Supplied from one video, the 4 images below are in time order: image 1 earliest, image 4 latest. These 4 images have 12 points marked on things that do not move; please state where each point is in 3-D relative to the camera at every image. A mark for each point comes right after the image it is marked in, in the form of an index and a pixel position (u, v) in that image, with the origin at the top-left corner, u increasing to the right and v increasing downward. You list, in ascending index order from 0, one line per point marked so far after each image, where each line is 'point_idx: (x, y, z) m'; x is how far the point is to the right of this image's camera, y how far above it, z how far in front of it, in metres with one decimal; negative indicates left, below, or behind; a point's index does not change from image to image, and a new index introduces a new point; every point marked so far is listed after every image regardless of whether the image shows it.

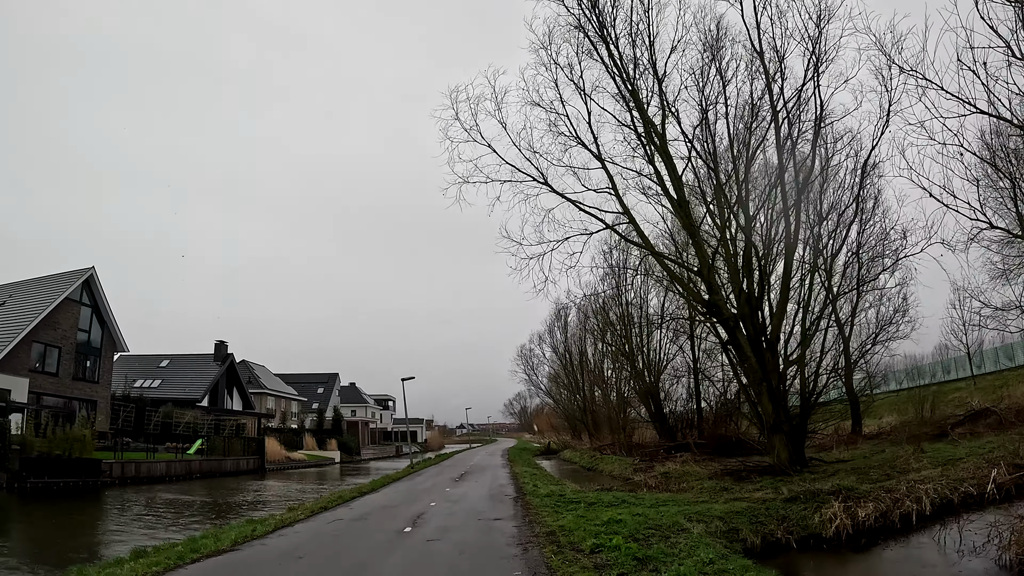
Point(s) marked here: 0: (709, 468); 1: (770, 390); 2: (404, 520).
0: (+5.5, -4.8, +17.0) m
1: (+5.5, -2.1, +13.3) m
2: (-1.5, -3.2, +8.5) m
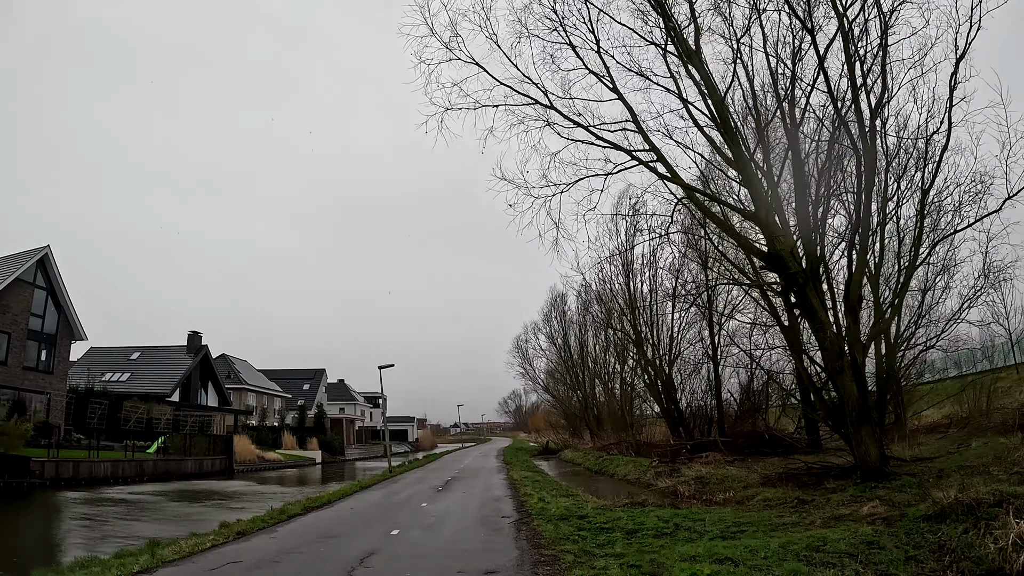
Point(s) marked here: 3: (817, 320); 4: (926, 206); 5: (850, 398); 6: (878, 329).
0: (+5.4, -4.0, +13.9) m
1: (+5.5, -1.3, +10.2) m
2: (-1.5, -2.3, +5.3) m
3: (+5.1, -0.5, +10.4) m
4: (+8.2, +1.6, +12.3) m
5: (+5.5, -1.8, +10.1) m
6: (+6.1, -0.7, +10.5) m
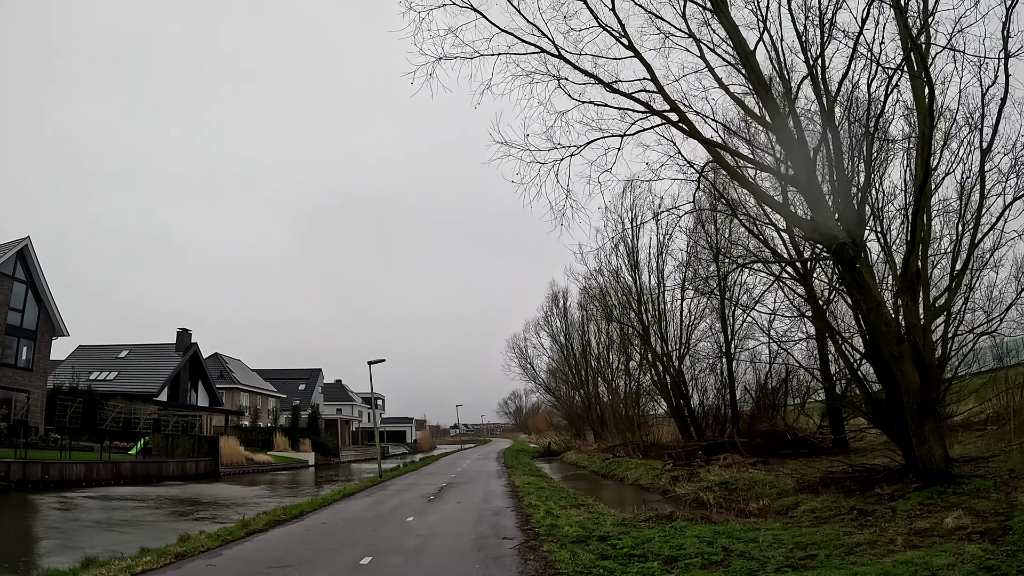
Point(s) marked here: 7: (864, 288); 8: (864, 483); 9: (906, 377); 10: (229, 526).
0: (+5.4, -3.7, +12.4) m
1: (+5.5, -0.9, +8.7) m
2: (-1.4, -2.0, +3.9) m
3: (+5.1, -0.2, +8.9) m
4: (+8.2, +1.9, +10.9) m
5: (+5.5, -1.5, +8.7) m
6: (+6.2, -0.4, +9.0) m
7: (+5.0, -0.1, +8.9) m
8: (+5.8, -3.3, +10.4) m
9: (+5.4, -1.3, +8.6) m
10: (-4.9, -4.1, +10.7) m
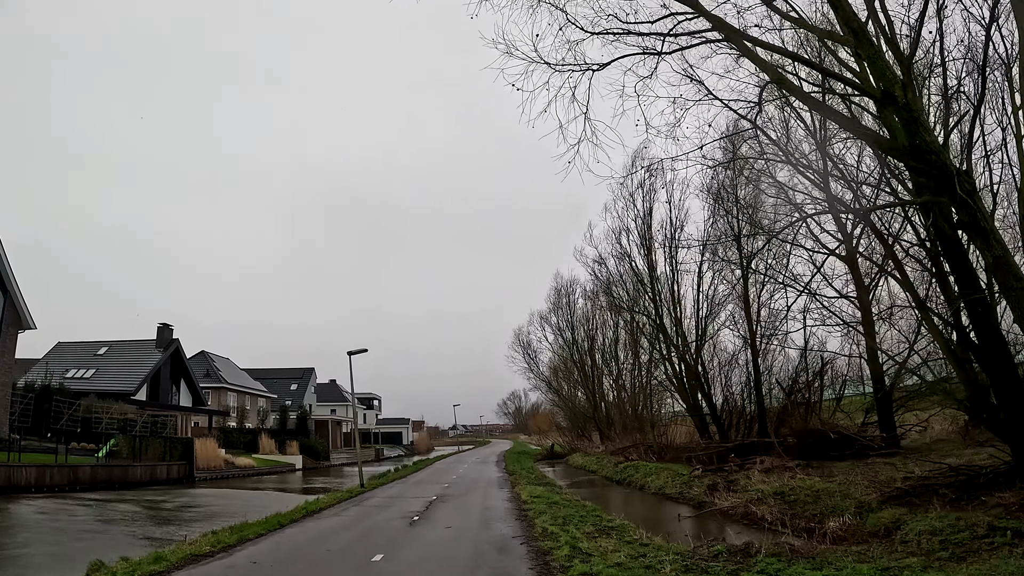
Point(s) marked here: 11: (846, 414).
0: (+5.5, -3.2, +10.1) m
1: (+5.6, -0.4, +6.4) m
2: (-1.3, -1.5, +1.5) m
3: (+5.2, +0.4, +6.6) m
4: (+8.3, +2.4, +8.6) m
5: (+5.6, -0.9, +6.4) m
6: (+6.2, +0.2, +6.7) m
7: (+5.1, +0.5, +6.5) m
8: (+5.9, -2.7, +8.1) m
9: (+5.5, -0.8, +6.3) m
10: (-4.8, -3.5, +8.4) m
11: (+9.6, -3.7, +18.1) m
